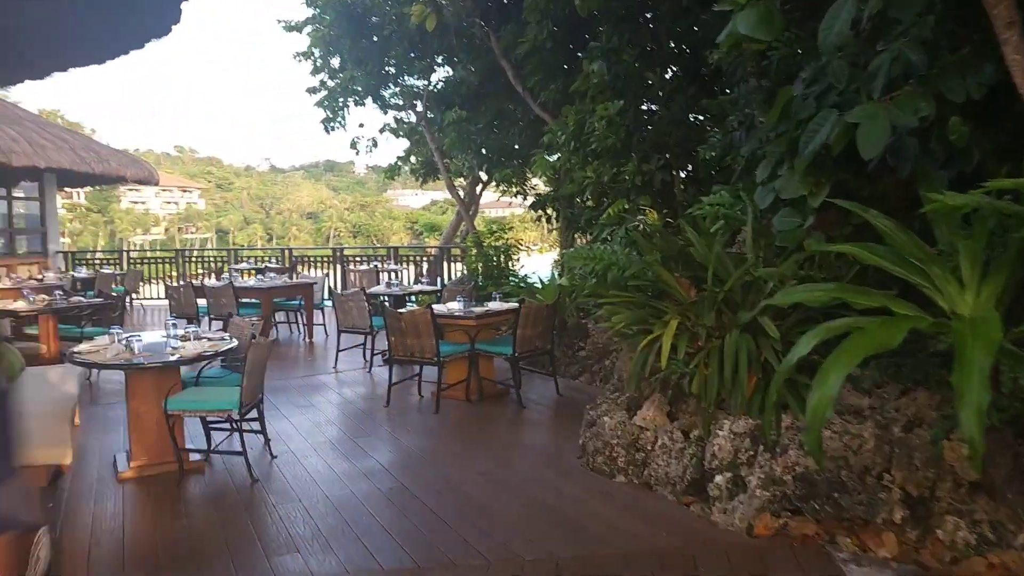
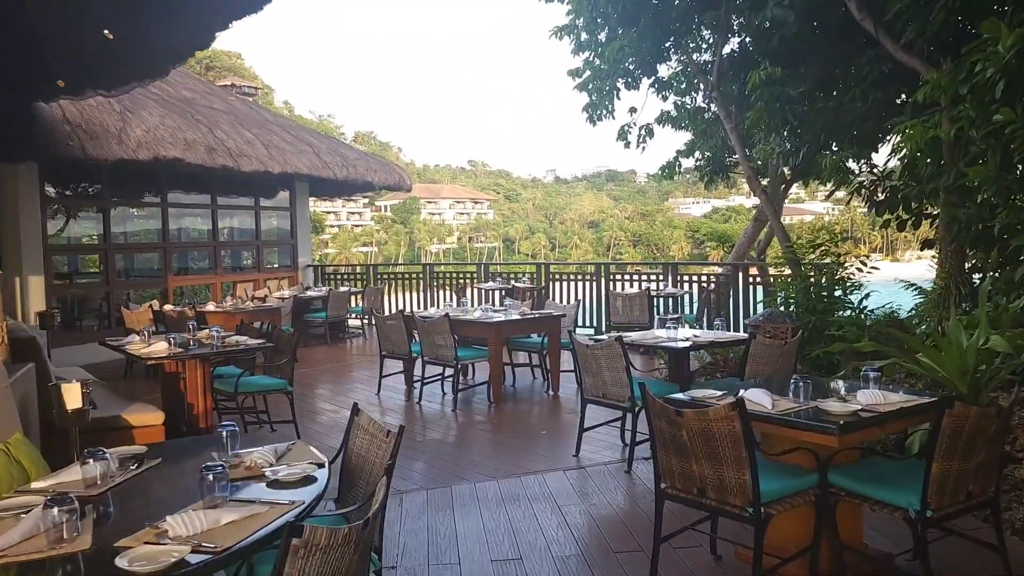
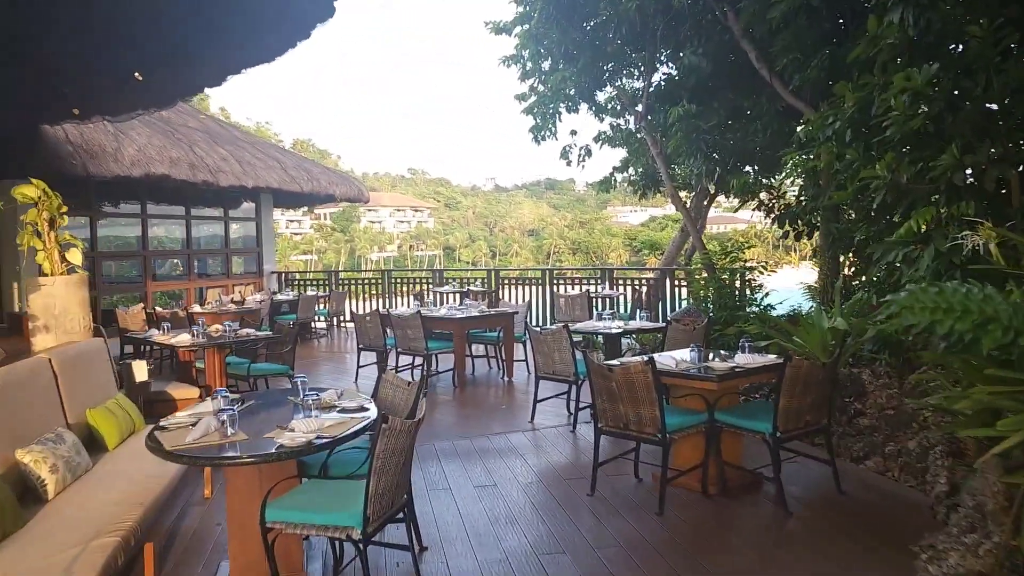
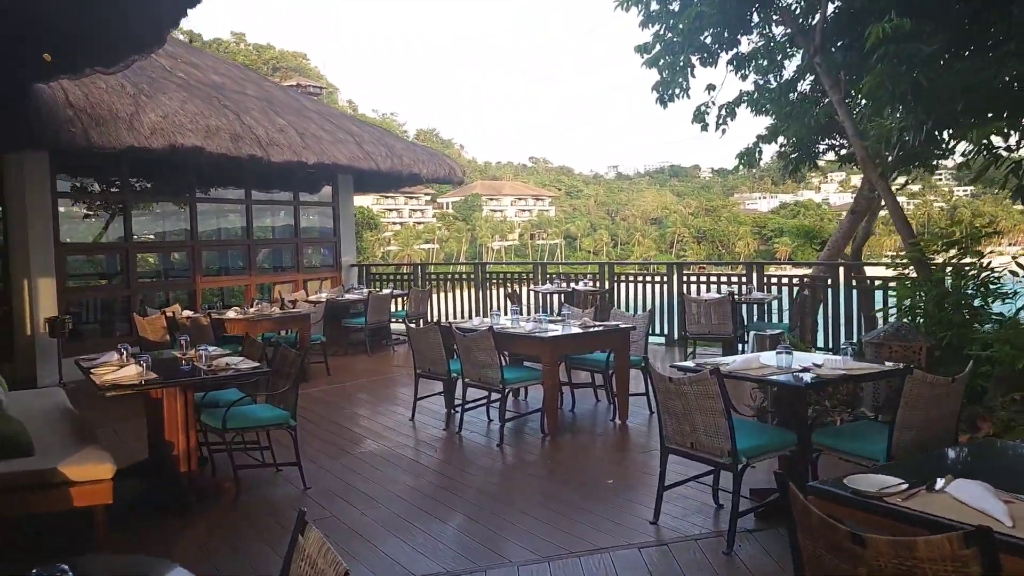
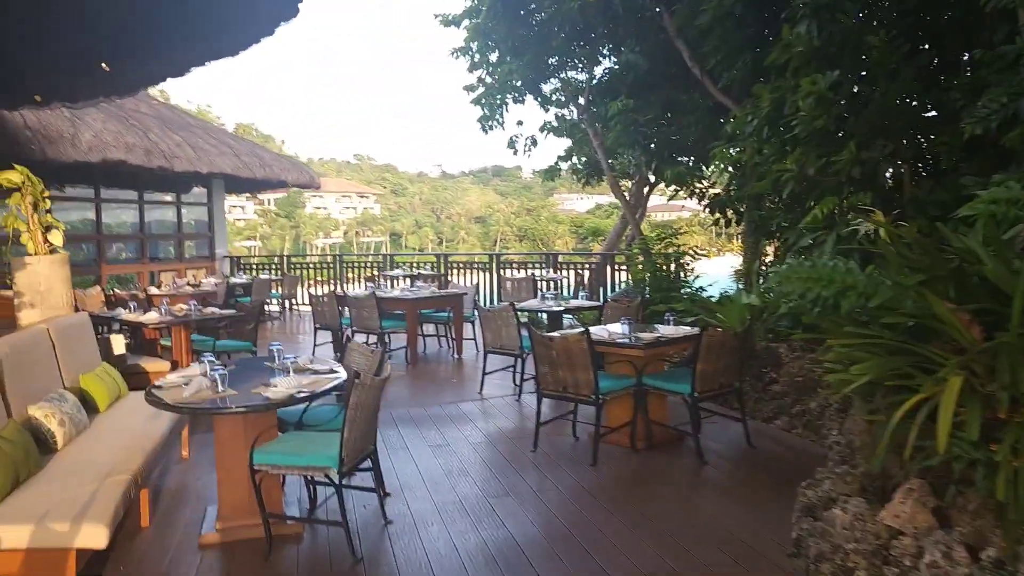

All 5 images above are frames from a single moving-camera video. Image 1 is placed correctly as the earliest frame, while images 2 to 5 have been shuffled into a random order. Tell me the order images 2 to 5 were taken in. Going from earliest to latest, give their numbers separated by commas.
5, 3, 2, 4
